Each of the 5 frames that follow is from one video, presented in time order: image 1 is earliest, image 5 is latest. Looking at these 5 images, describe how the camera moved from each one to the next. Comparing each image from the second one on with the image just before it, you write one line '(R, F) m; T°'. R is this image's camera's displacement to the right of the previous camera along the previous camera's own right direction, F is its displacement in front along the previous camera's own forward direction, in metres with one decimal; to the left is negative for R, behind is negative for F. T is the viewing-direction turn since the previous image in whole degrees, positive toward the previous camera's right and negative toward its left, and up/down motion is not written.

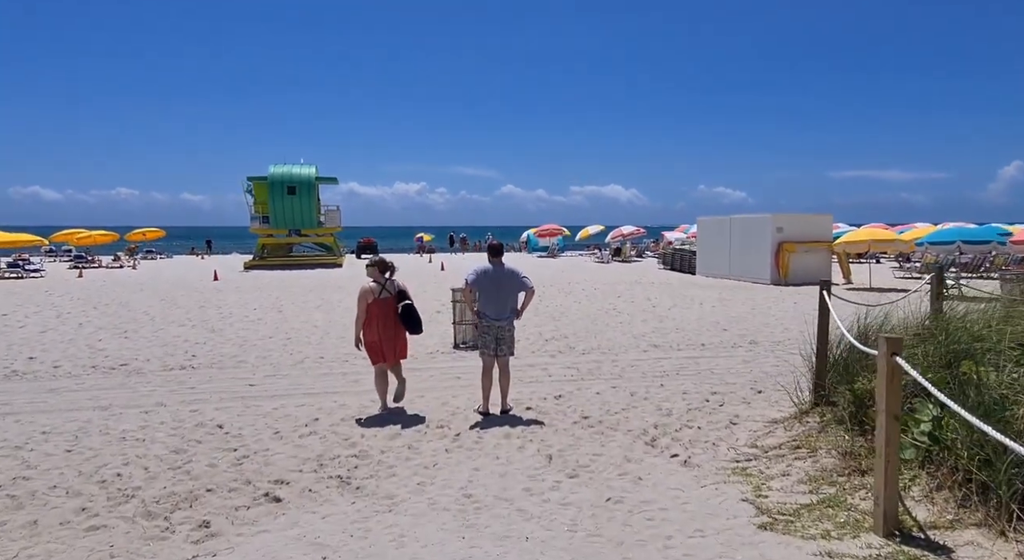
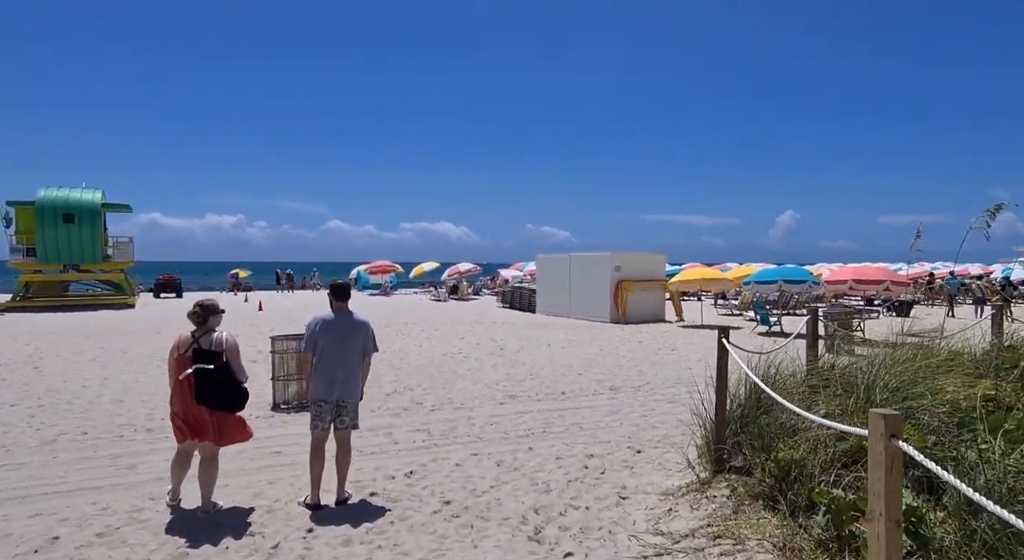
(-0.1, +1.2) m; +14°
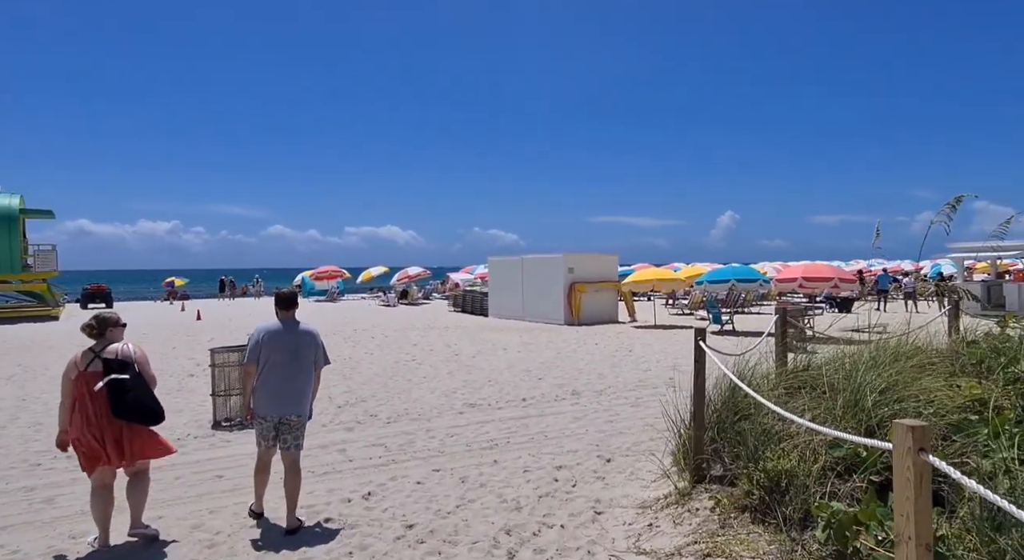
(-0.1, +0.3) m; +4°
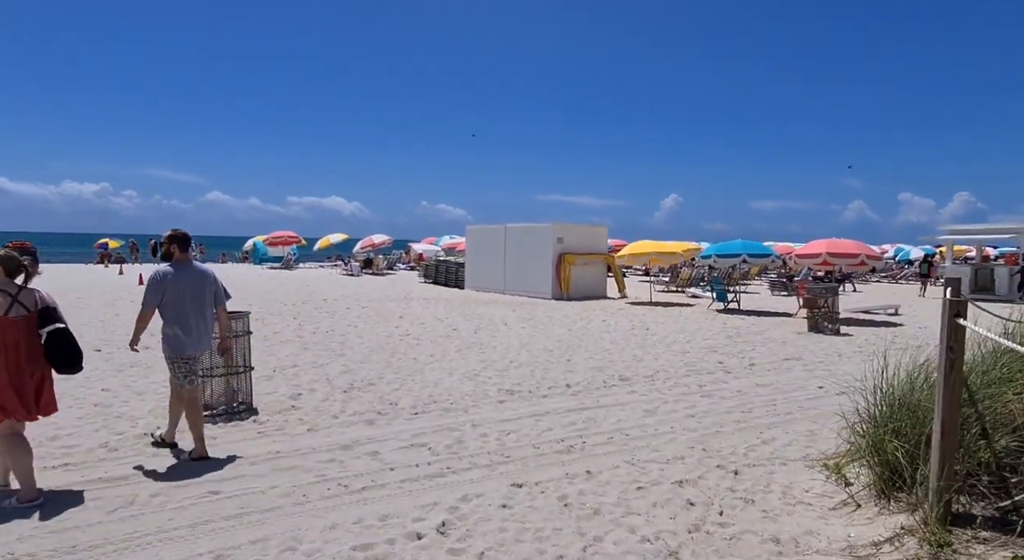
(-1.0, +1.6) m; +5°
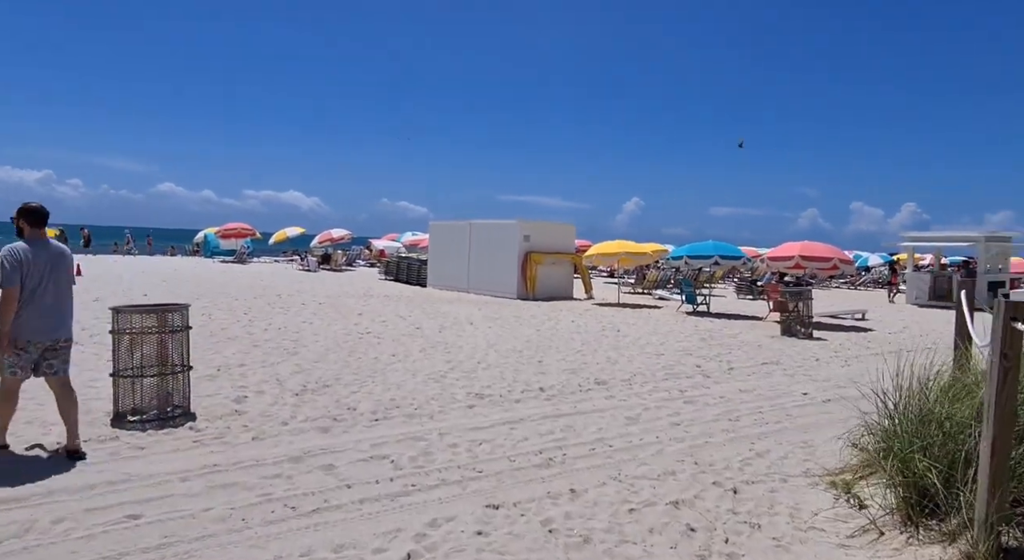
(-0.1, +0.5) m; +3°
